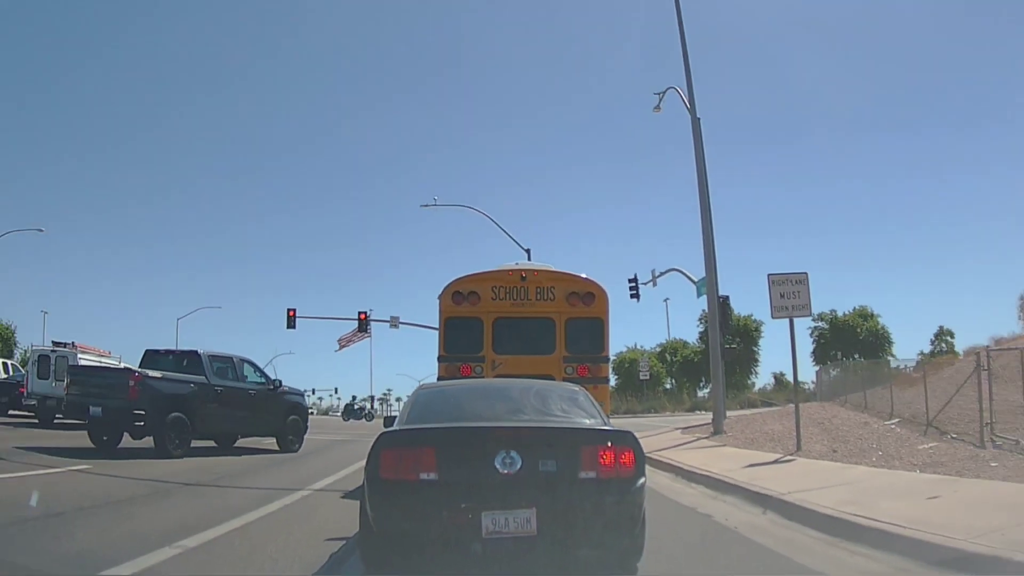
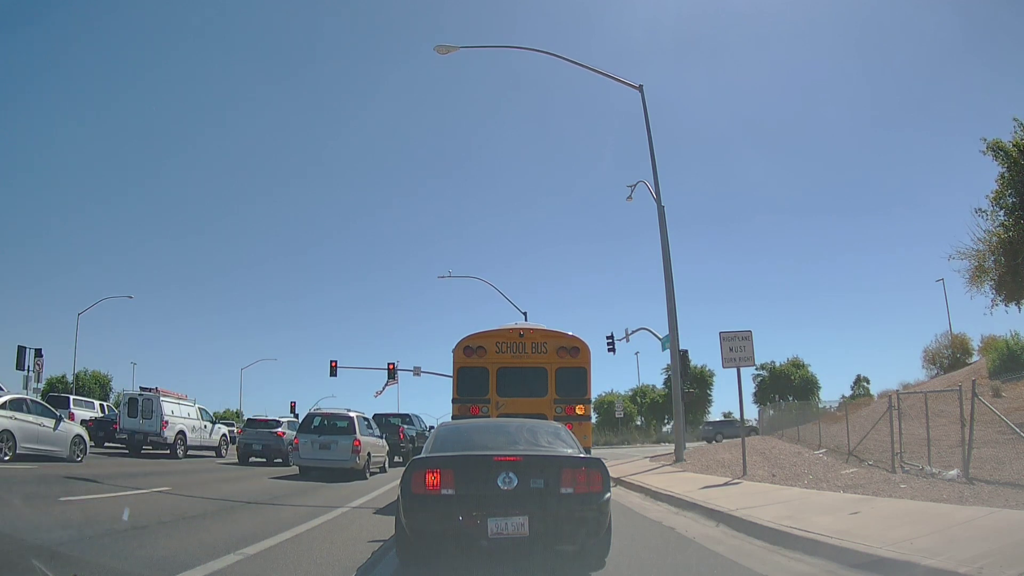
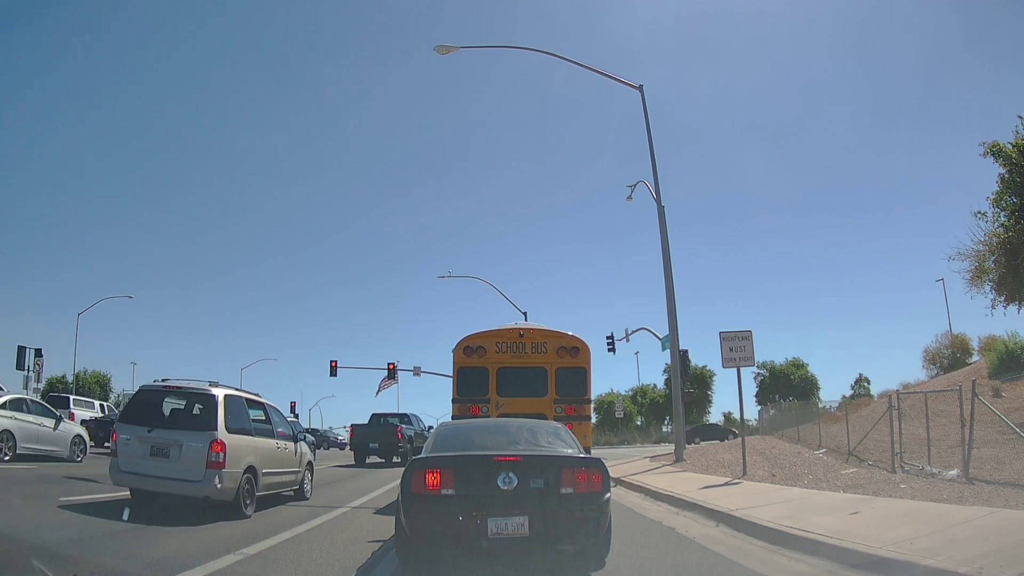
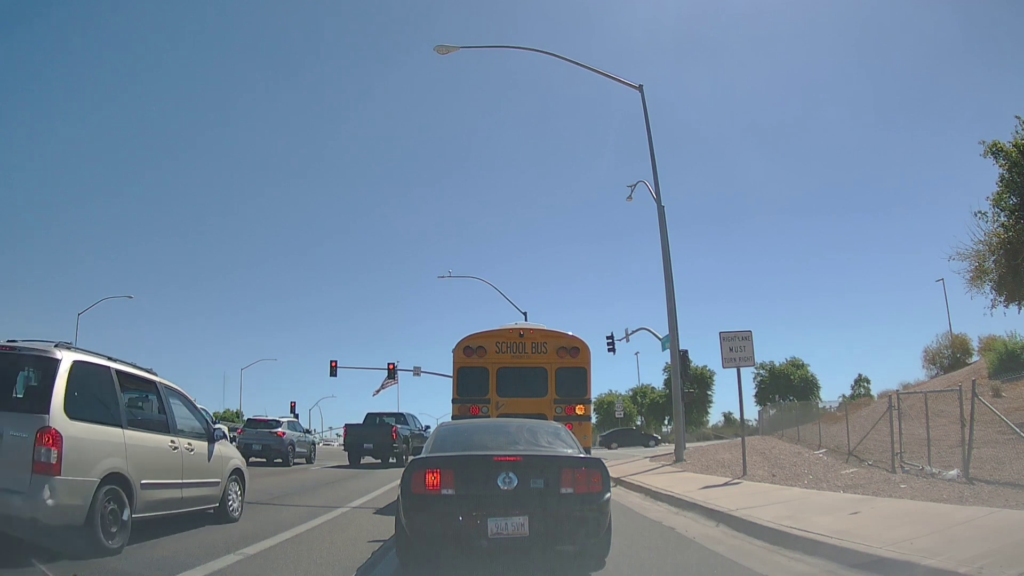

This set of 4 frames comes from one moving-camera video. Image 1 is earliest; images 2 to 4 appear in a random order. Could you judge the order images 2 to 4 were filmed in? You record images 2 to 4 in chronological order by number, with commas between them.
4, 3, 2
